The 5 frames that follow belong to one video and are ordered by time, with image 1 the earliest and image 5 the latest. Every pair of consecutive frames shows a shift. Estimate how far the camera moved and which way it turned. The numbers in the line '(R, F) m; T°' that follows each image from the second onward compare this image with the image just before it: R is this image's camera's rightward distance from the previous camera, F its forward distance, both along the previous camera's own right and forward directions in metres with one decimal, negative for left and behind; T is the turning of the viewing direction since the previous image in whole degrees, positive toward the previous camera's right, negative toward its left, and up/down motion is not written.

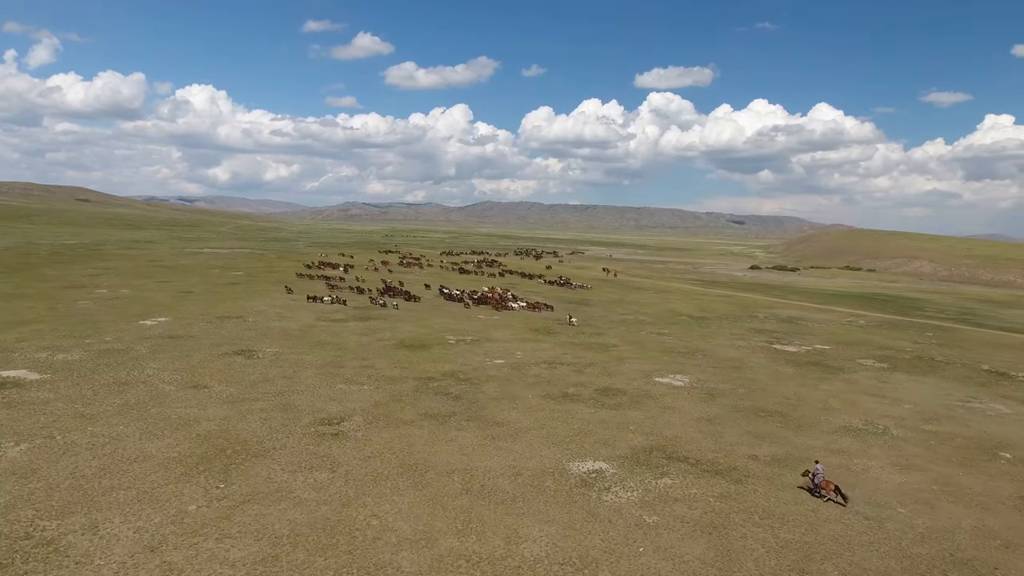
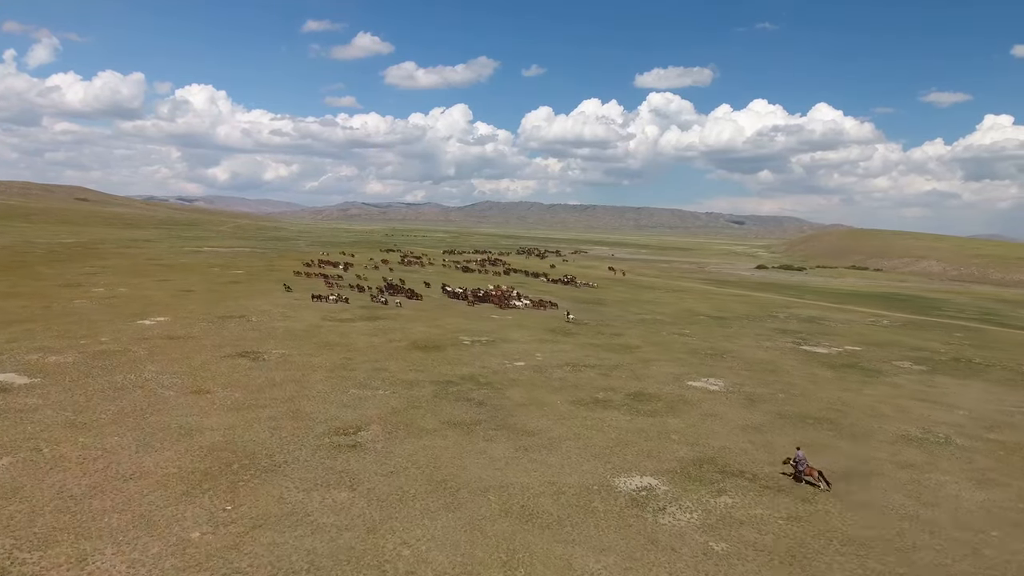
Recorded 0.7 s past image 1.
(-1.2, +1.9) m; 0°
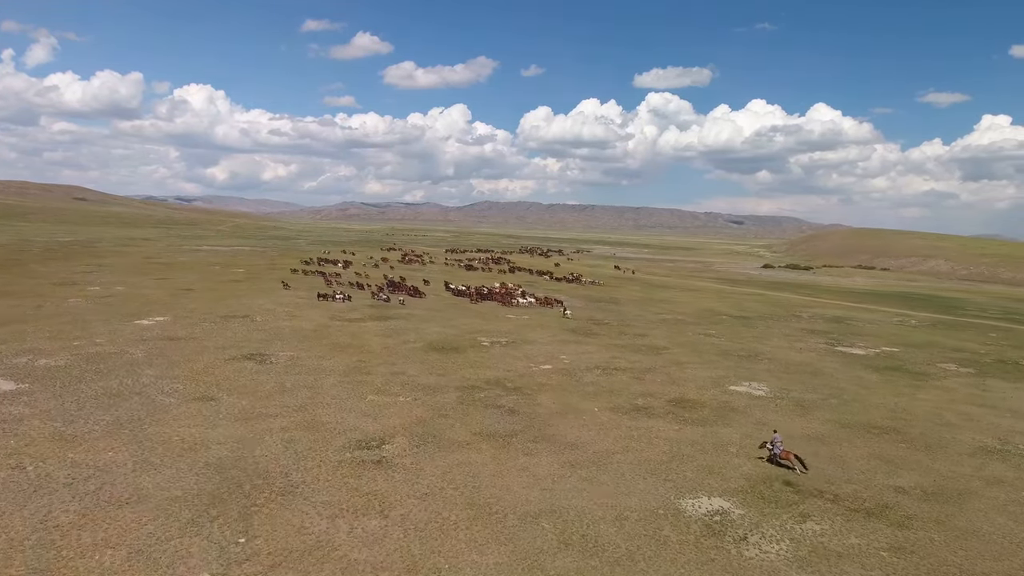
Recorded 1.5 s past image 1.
(-1.4, +2.1) m; 0°
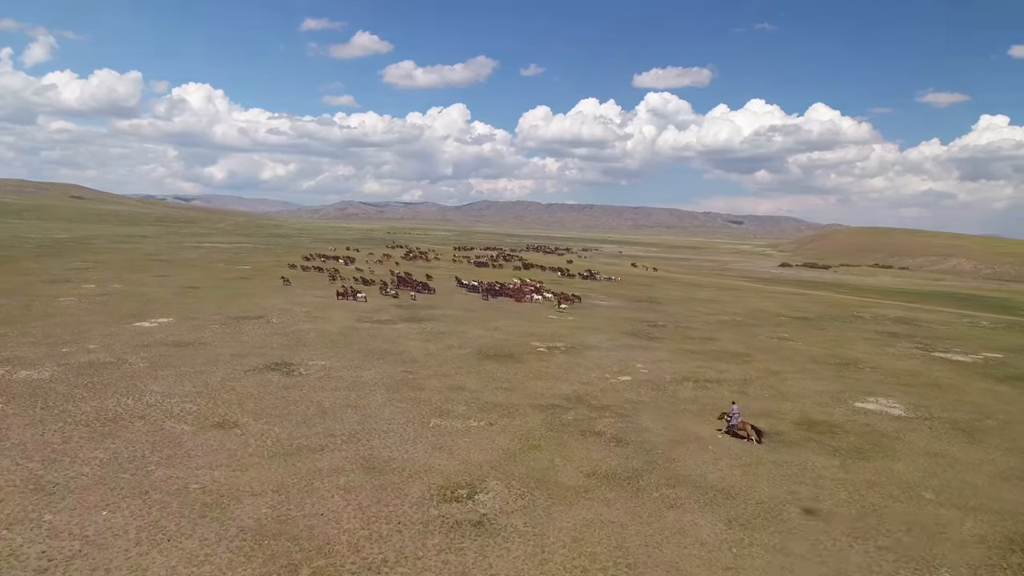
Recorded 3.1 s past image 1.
(-3.2, +4.7) m; 0°
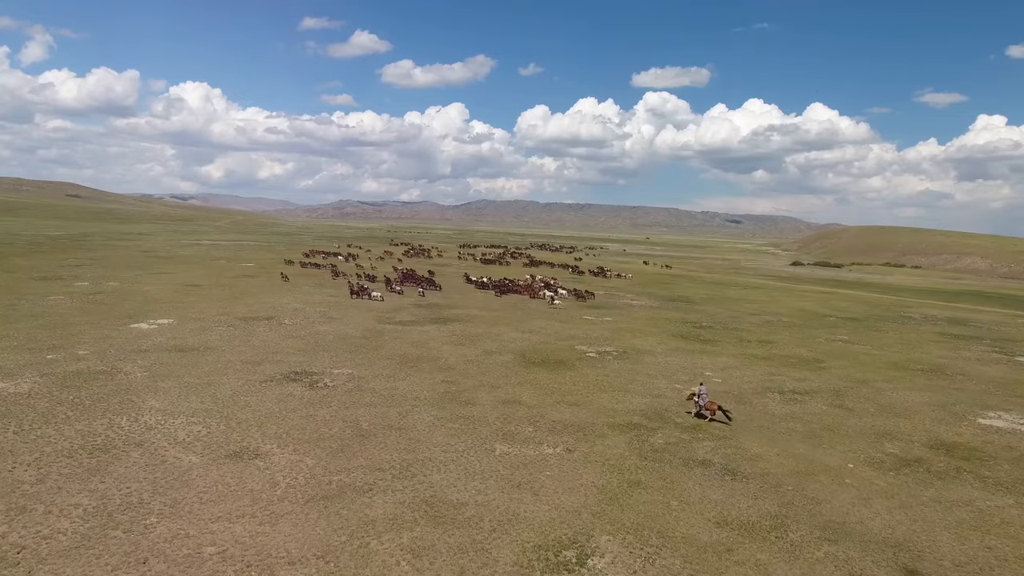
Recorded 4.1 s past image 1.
(-2.1, +3.4) m; 0°
